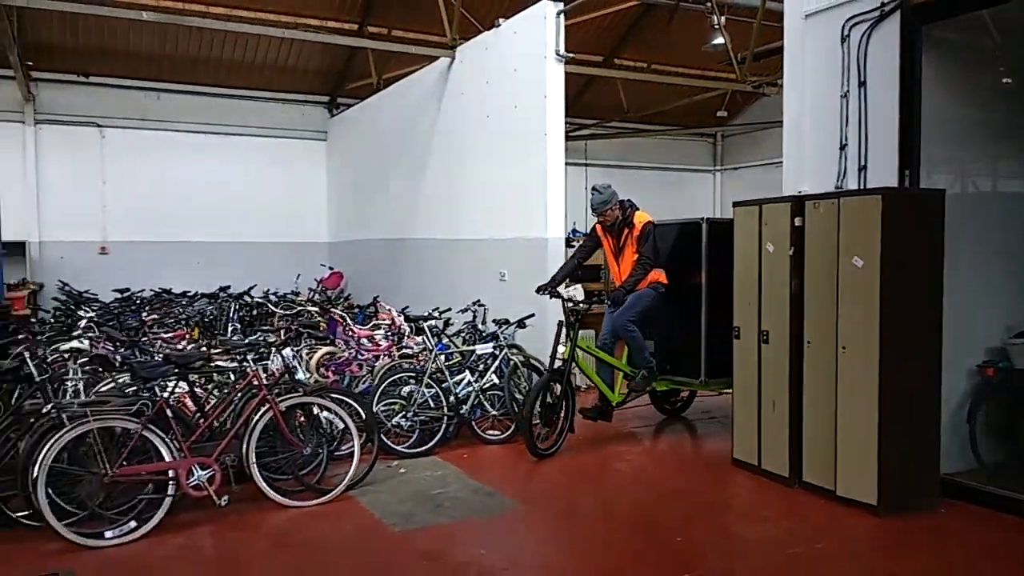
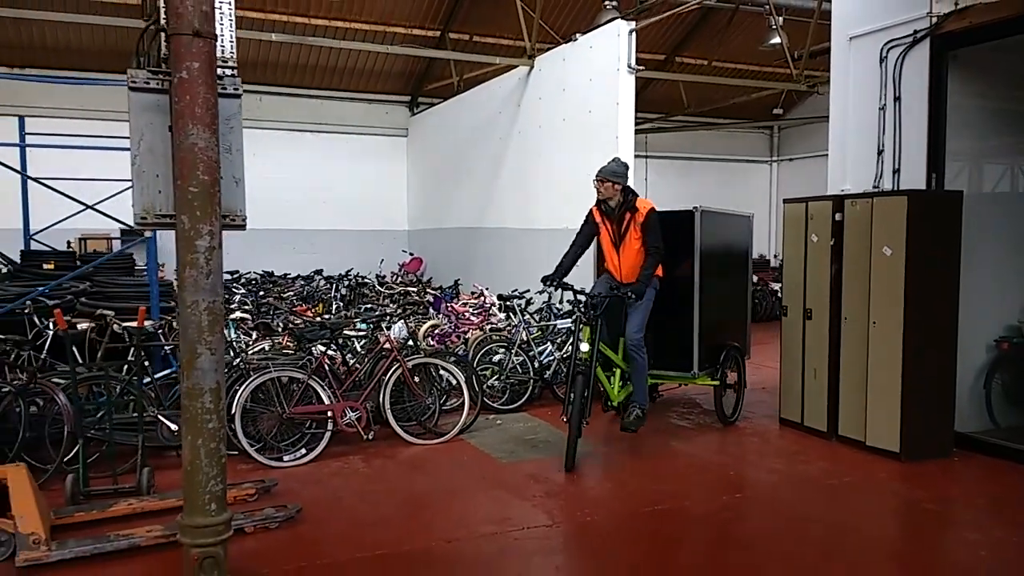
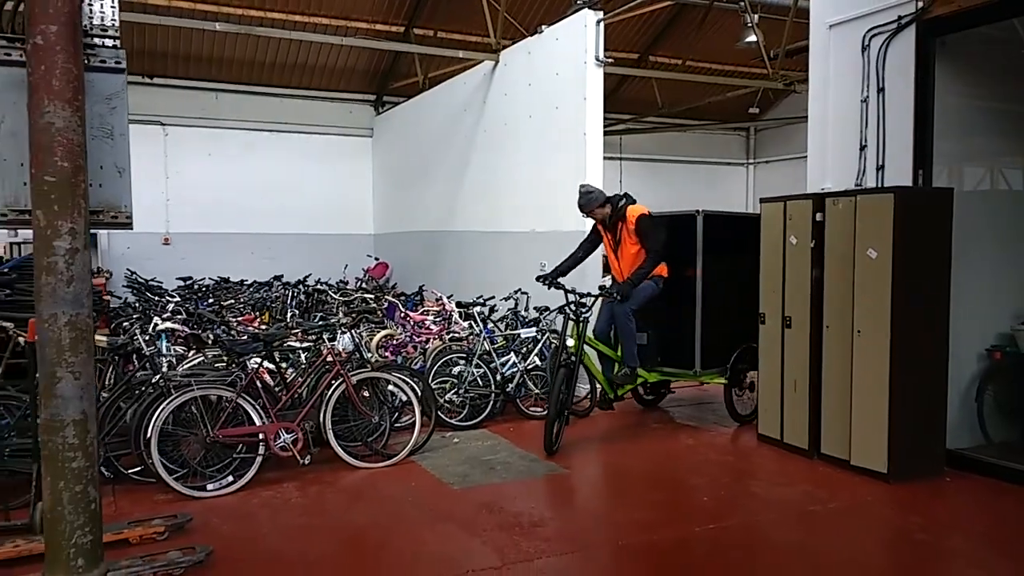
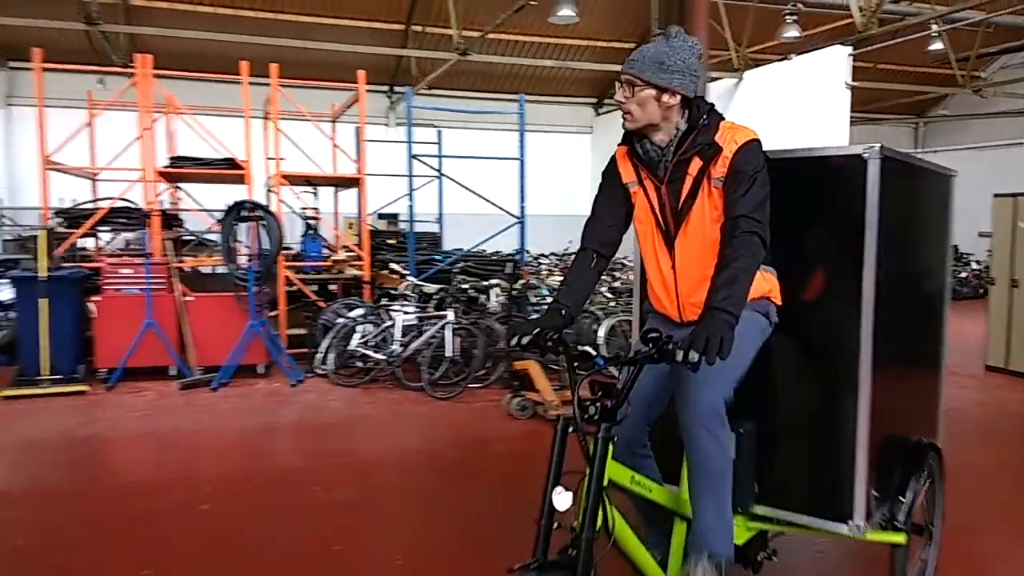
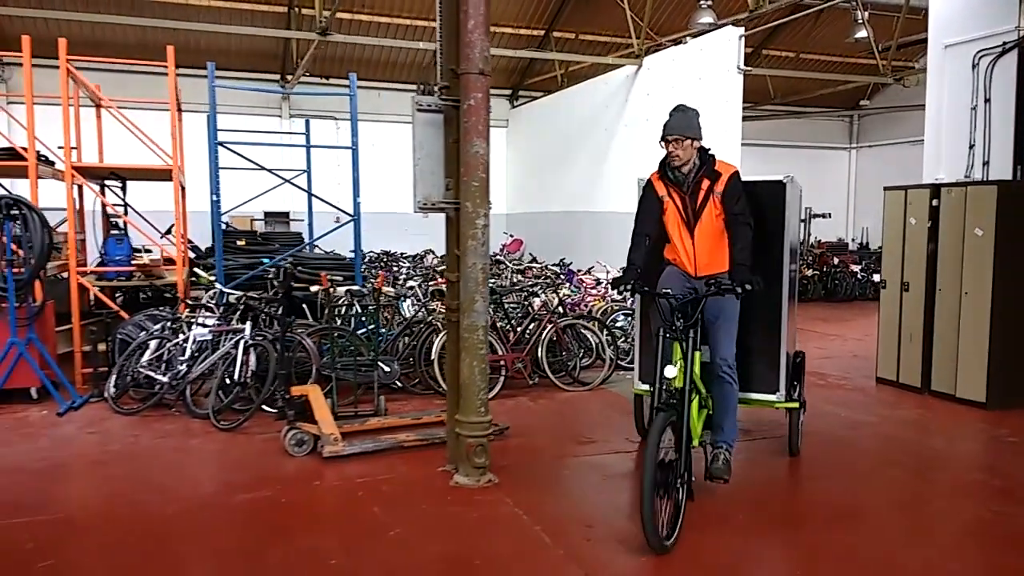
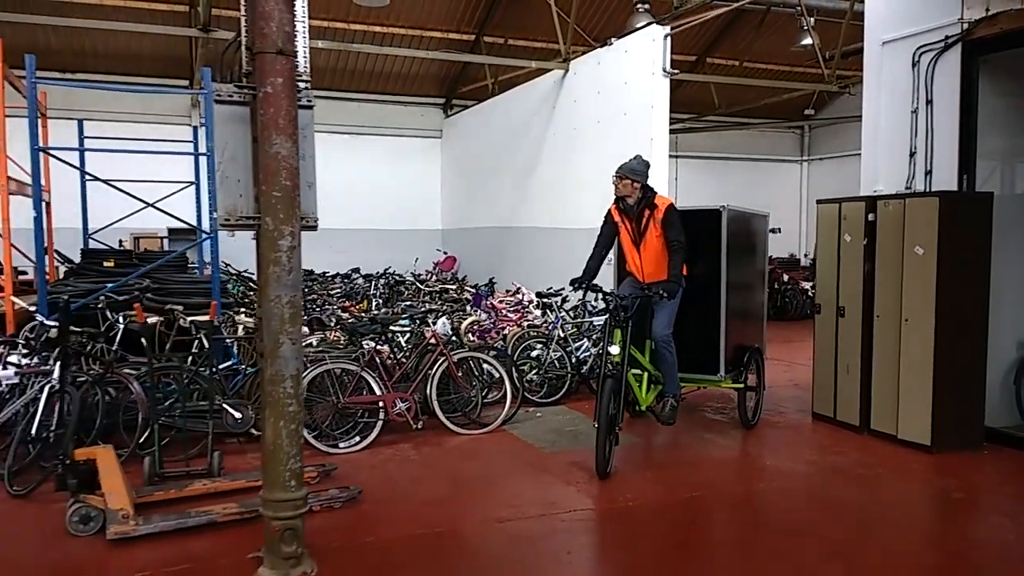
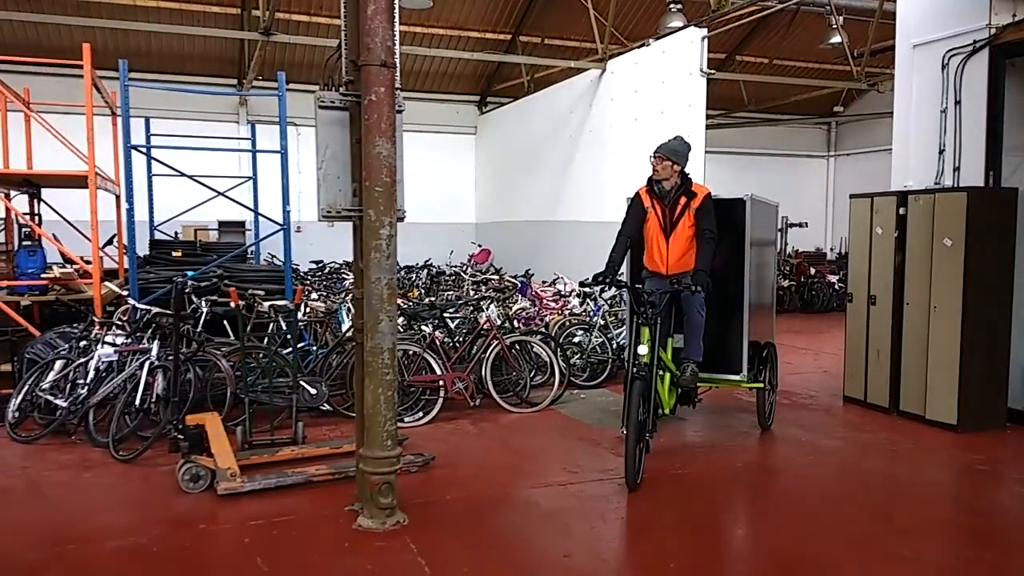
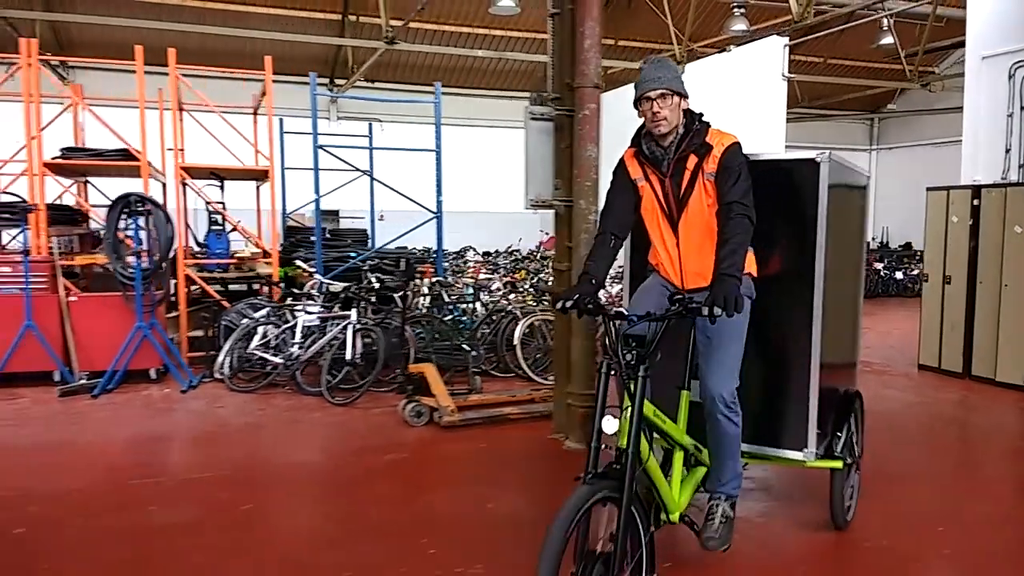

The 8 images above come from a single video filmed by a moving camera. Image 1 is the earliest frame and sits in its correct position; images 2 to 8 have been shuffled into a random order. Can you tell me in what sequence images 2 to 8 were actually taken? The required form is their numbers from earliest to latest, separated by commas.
3, 2, 6, 7, 5, 8, 4
